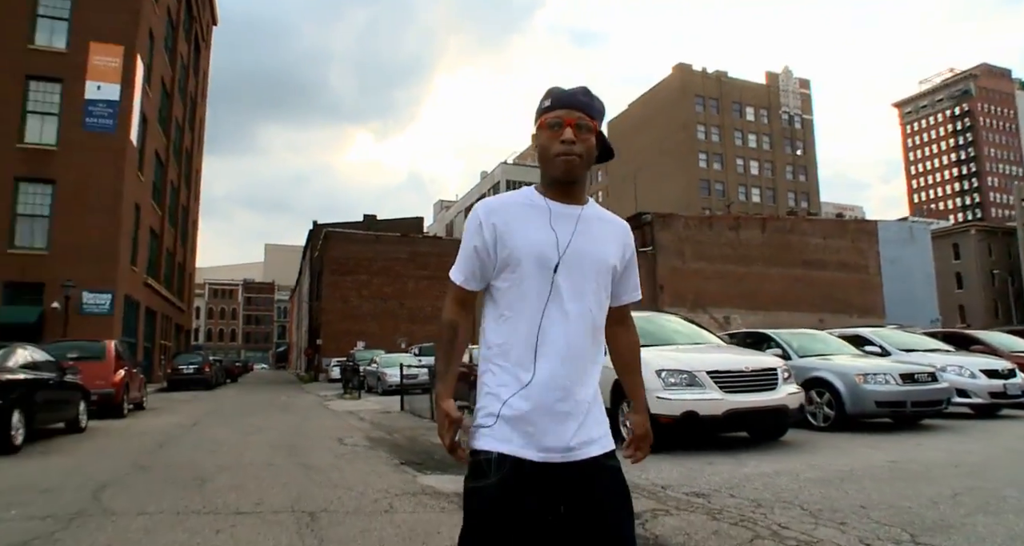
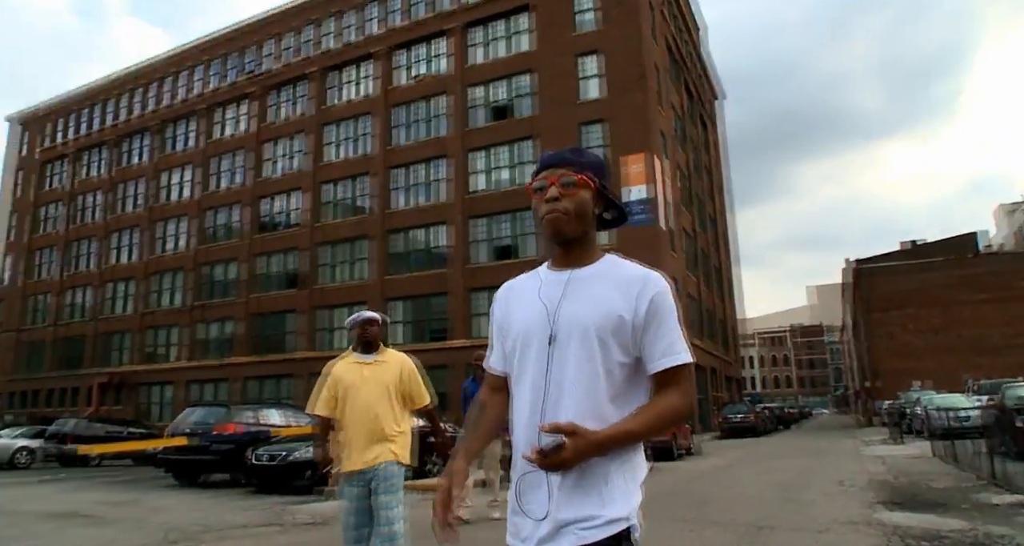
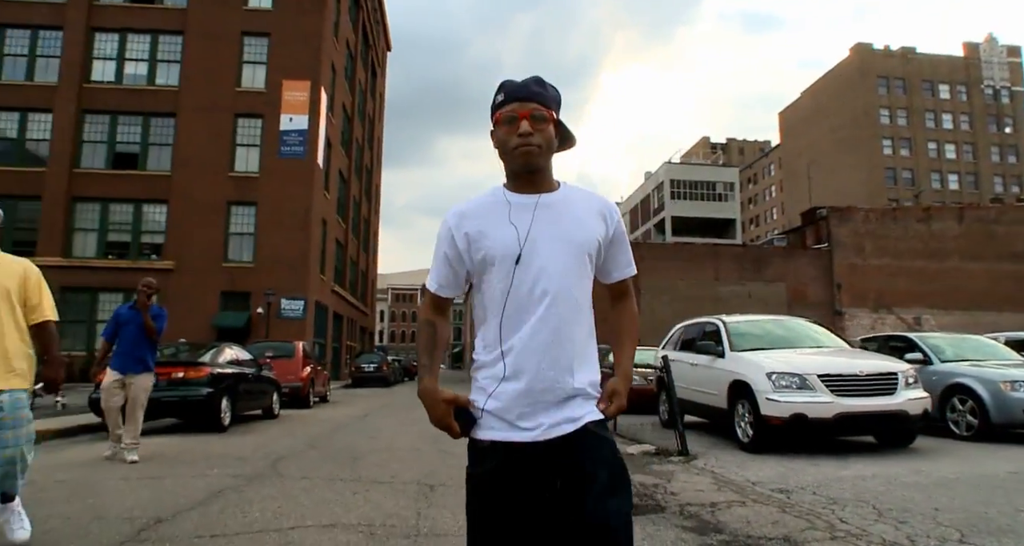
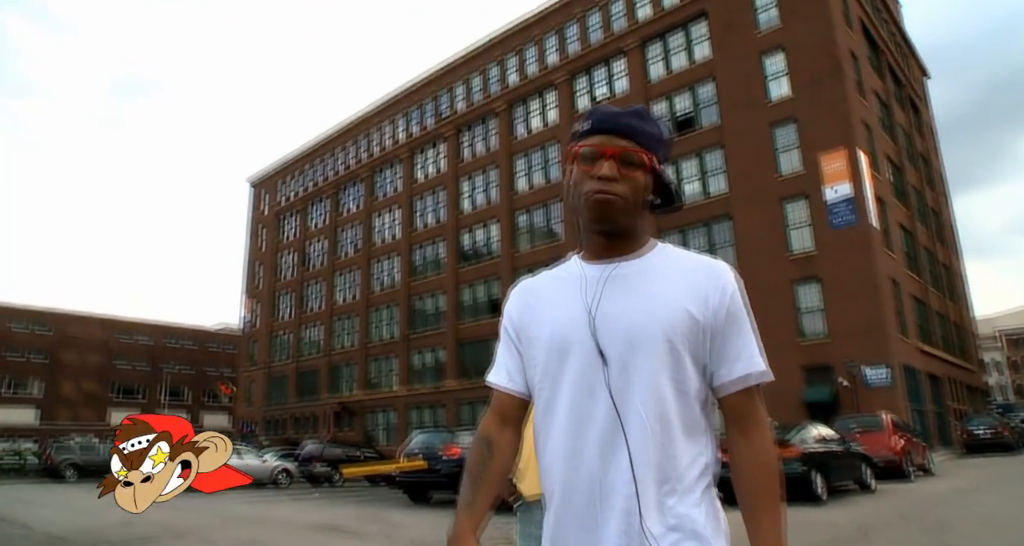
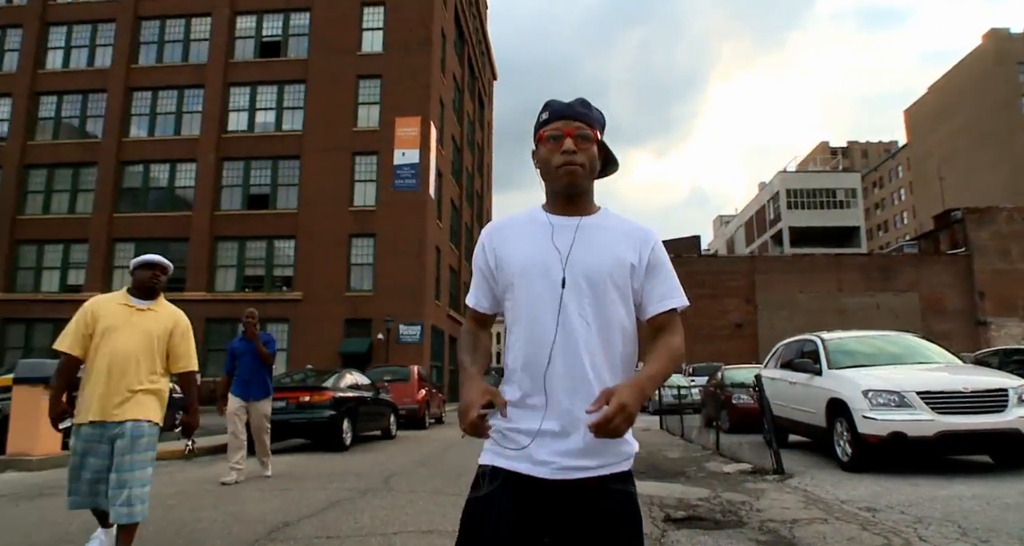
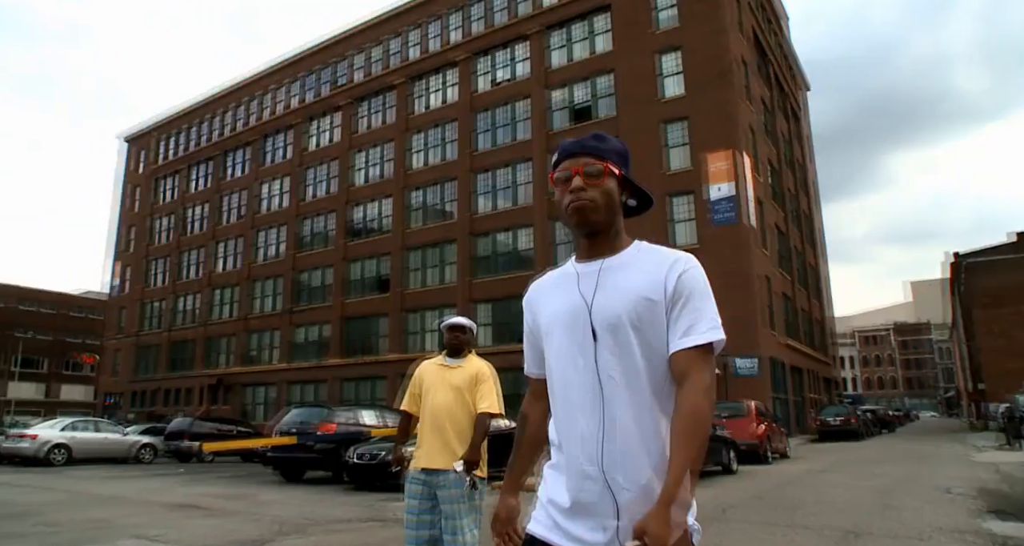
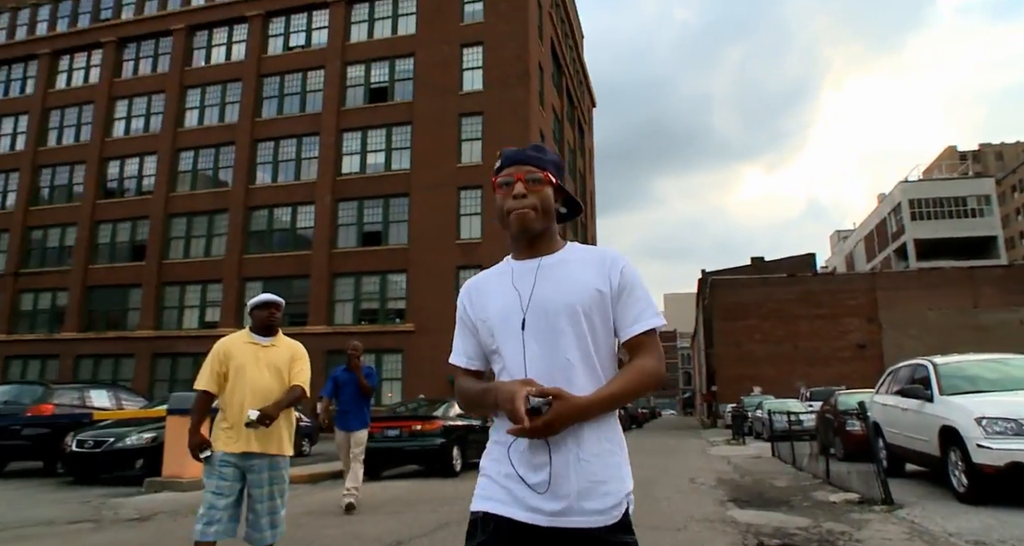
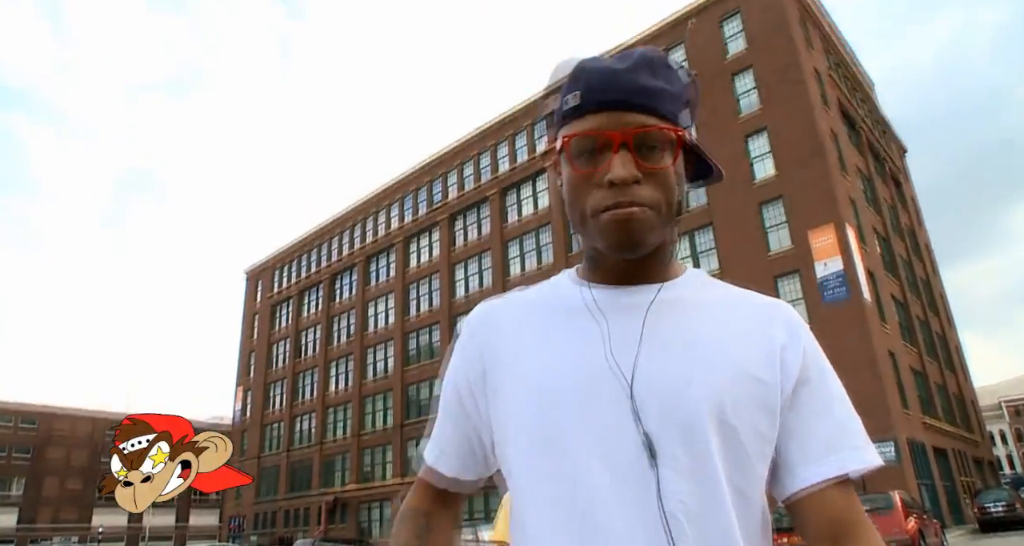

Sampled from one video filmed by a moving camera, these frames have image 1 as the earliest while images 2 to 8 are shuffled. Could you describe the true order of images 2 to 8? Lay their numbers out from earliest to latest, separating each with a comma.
3, 5, 7, 2, 6, 4, 8
